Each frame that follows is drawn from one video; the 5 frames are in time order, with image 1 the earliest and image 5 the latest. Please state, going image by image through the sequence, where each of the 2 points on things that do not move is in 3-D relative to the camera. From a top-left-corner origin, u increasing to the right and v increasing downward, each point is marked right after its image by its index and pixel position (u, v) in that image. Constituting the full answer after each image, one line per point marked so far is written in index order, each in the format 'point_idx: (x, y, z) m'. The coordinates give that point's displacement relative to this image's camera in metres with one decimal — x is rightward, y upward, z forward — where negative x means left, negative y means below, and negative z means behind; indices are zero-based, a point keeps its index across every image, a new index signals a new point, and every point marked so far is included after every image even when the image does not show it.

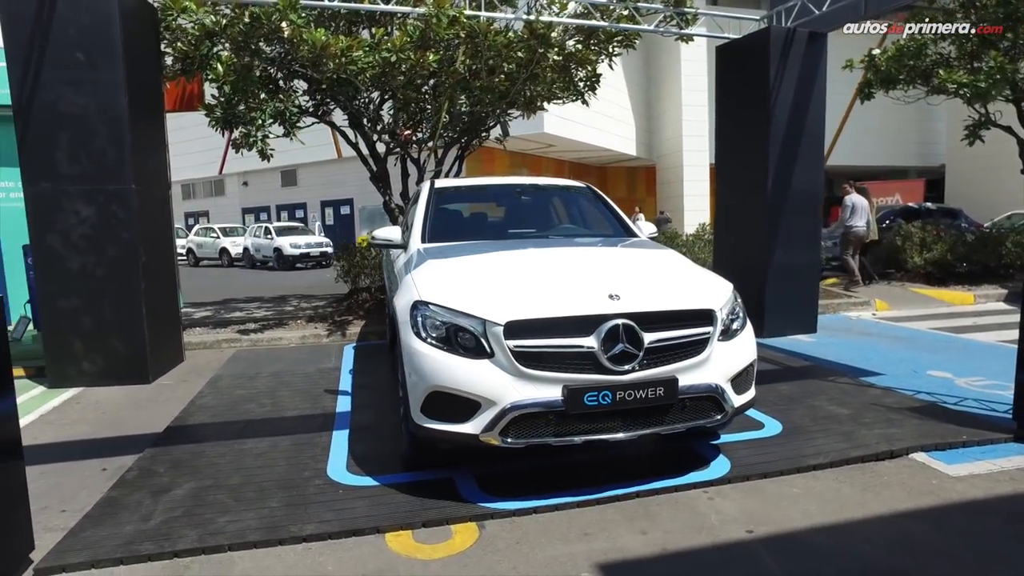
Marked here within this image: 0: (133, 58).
0: (-3.5, +2.2, +5.9) m
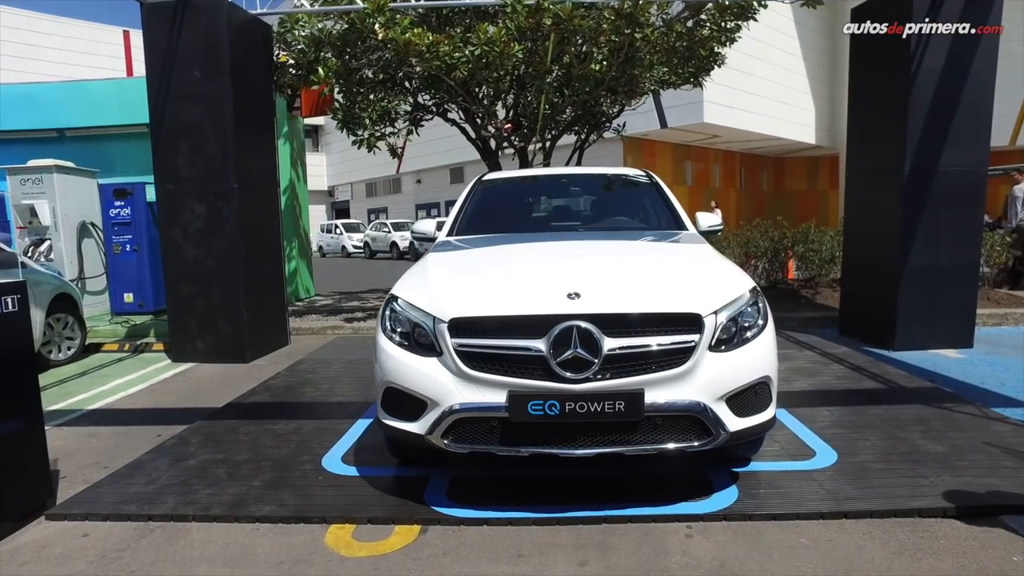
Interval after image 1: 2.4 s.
0: (-2.8, +2.3, +6.6) m
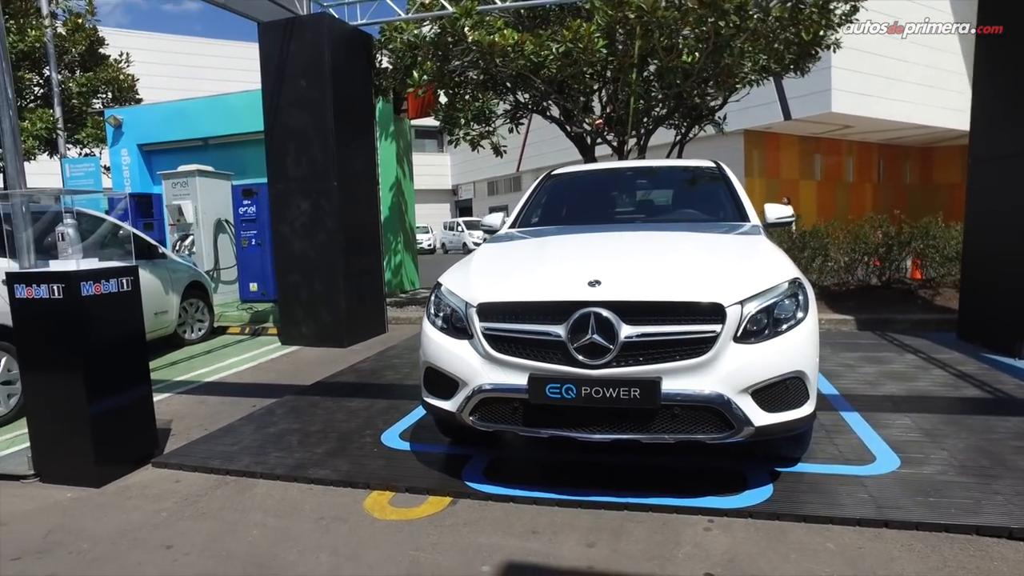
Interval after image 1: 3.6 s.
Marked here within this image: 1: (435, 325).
0: (-1.9, +2.4, +7.2) m
1: (-0.4, -0.2, +3.6) m
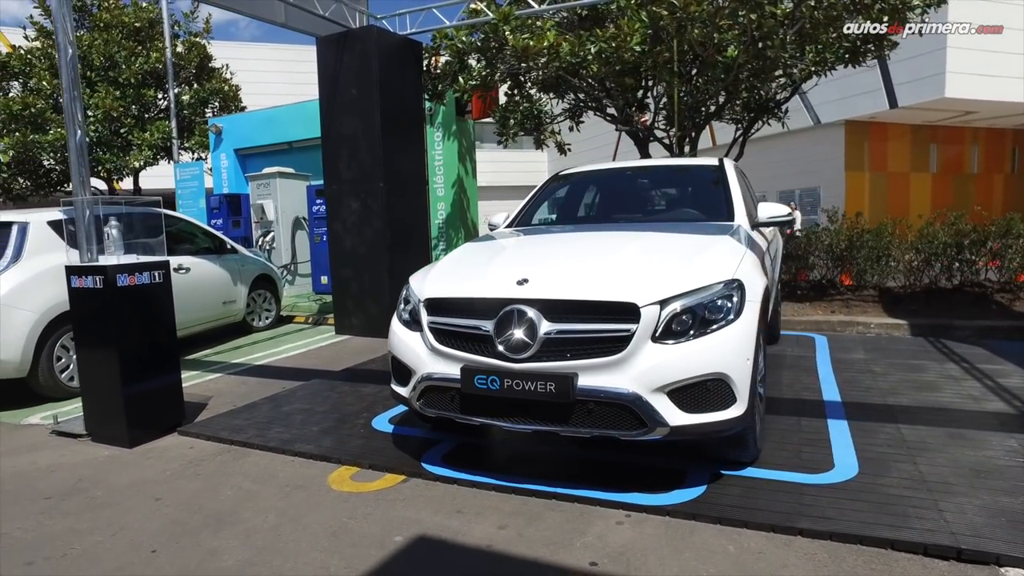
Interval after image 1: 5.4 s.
0: (-1.5, +2.5, +7.7) m
1: (-0.7, -0.2, +3.9) m
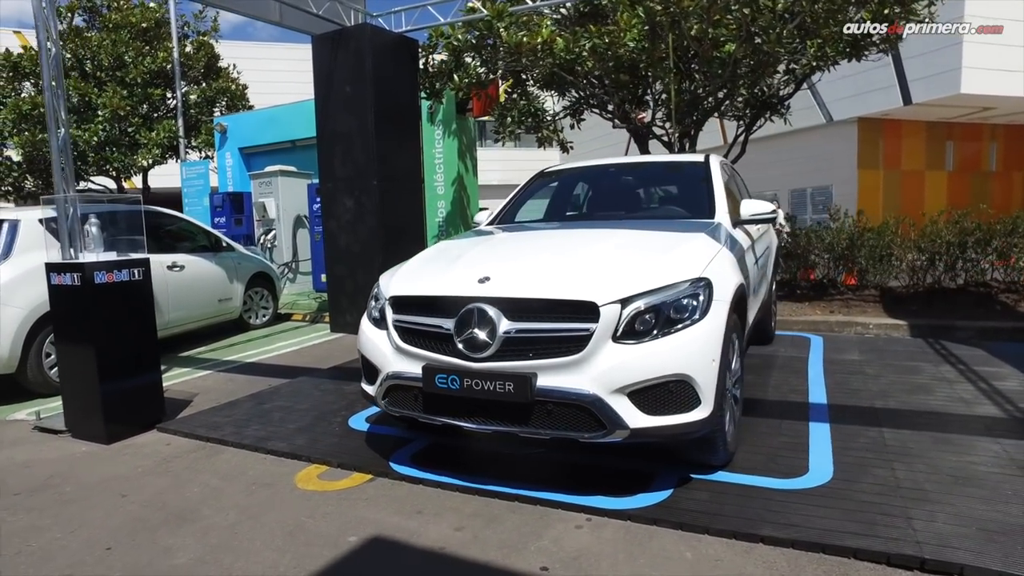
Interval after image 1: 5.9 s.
0: (-1.6, +2.5, +7.7) m
1: (-0.9, -0.2, +3.9) m
